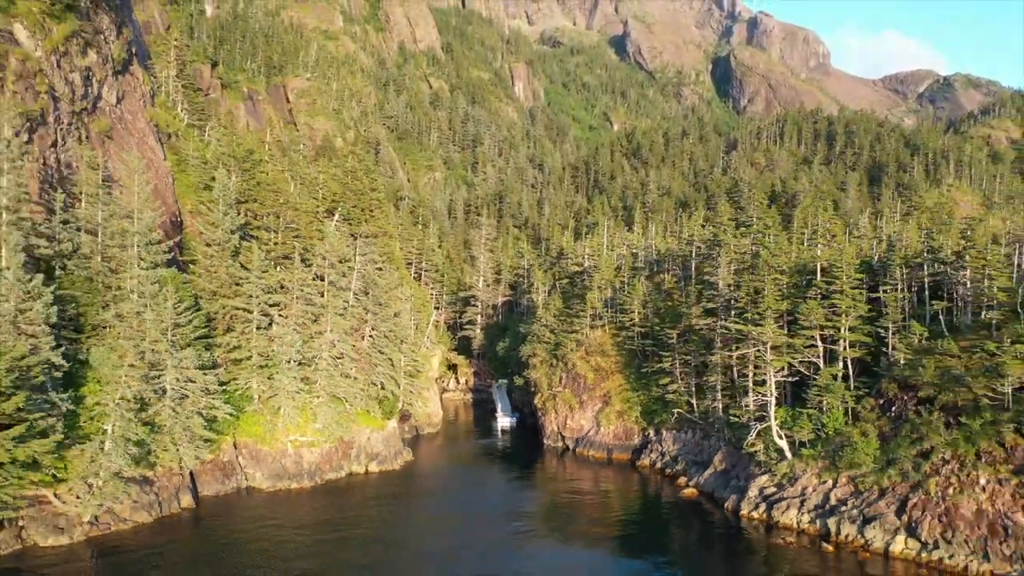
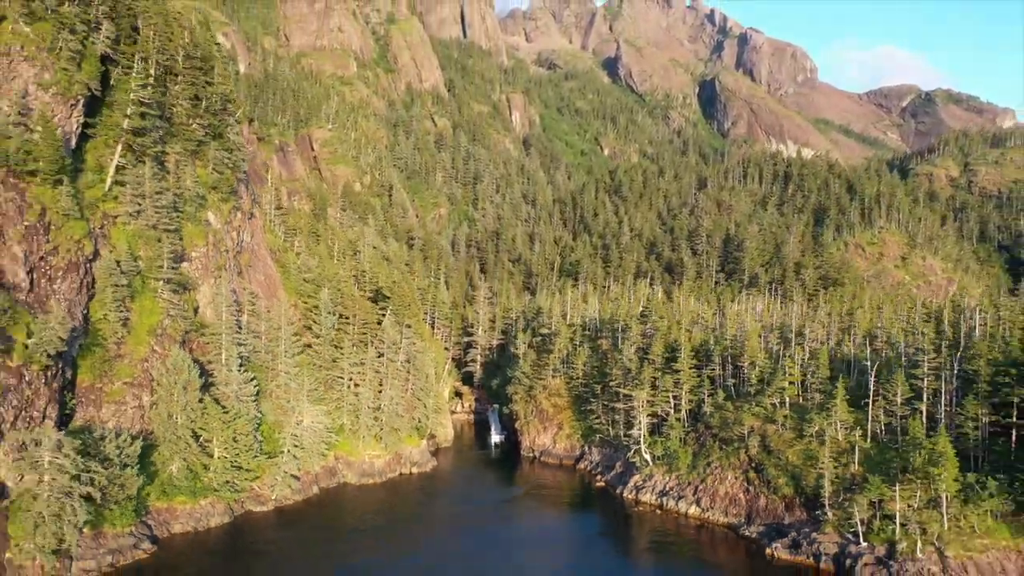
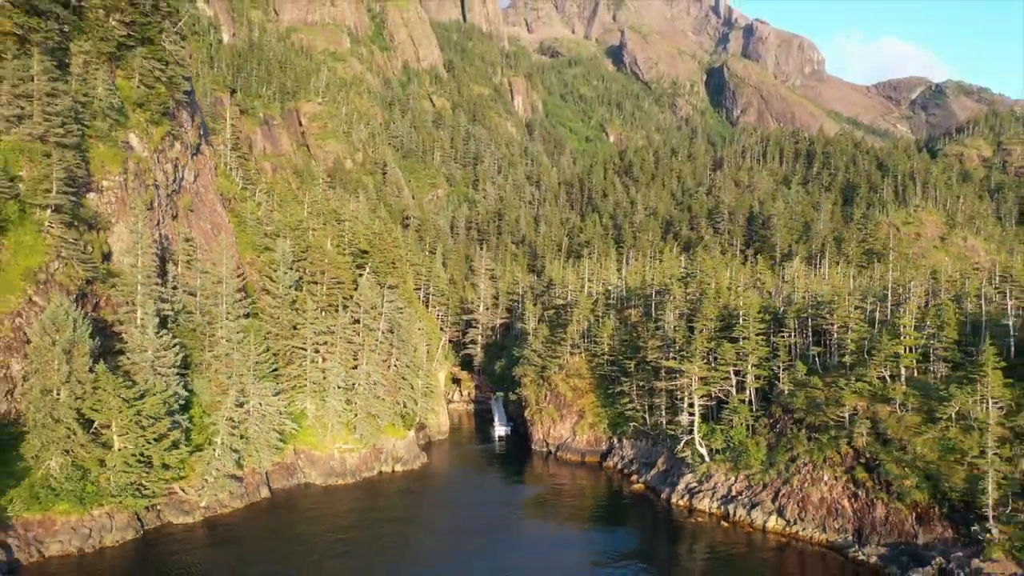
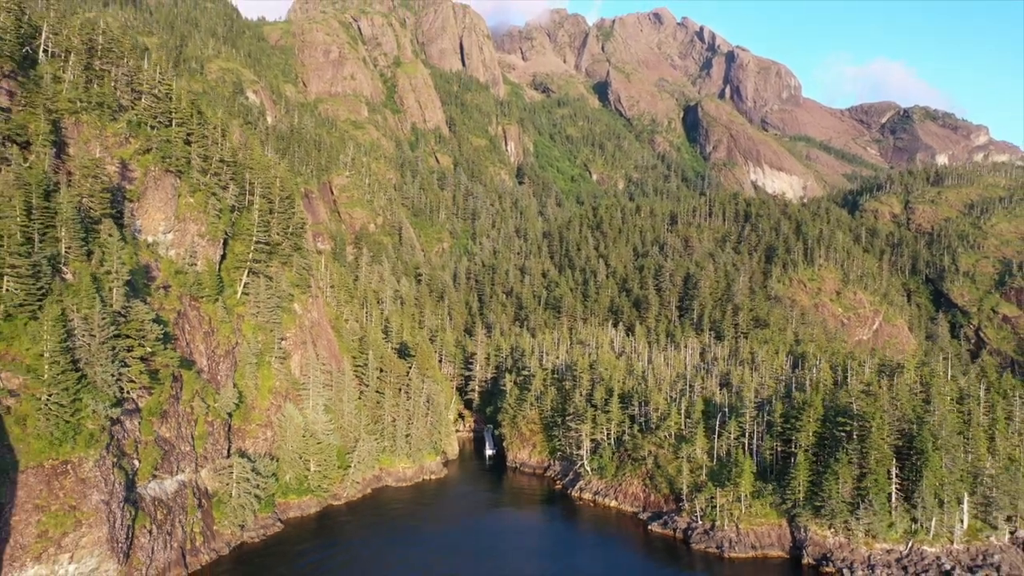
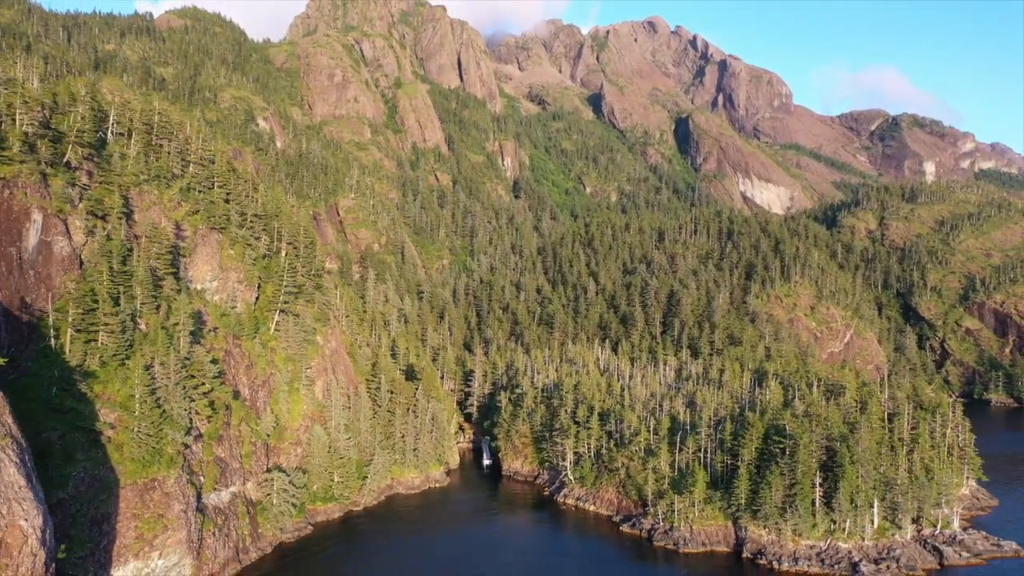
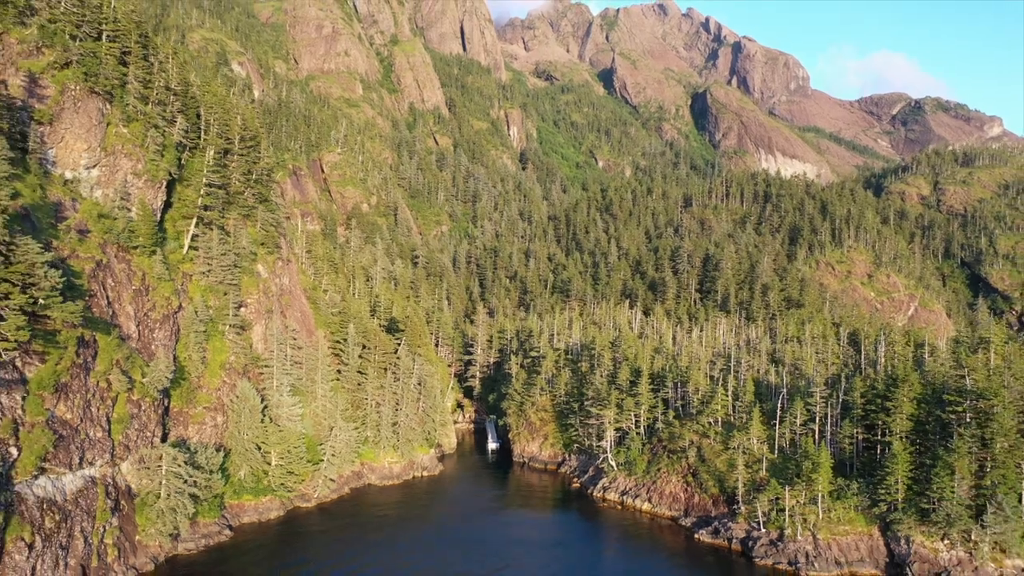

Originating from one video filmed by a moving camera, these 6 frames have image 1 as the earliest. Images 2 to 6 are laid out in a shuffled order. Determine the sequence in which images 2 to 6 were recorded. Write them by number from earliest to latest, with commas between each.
3, 2, 6, 4, 5
